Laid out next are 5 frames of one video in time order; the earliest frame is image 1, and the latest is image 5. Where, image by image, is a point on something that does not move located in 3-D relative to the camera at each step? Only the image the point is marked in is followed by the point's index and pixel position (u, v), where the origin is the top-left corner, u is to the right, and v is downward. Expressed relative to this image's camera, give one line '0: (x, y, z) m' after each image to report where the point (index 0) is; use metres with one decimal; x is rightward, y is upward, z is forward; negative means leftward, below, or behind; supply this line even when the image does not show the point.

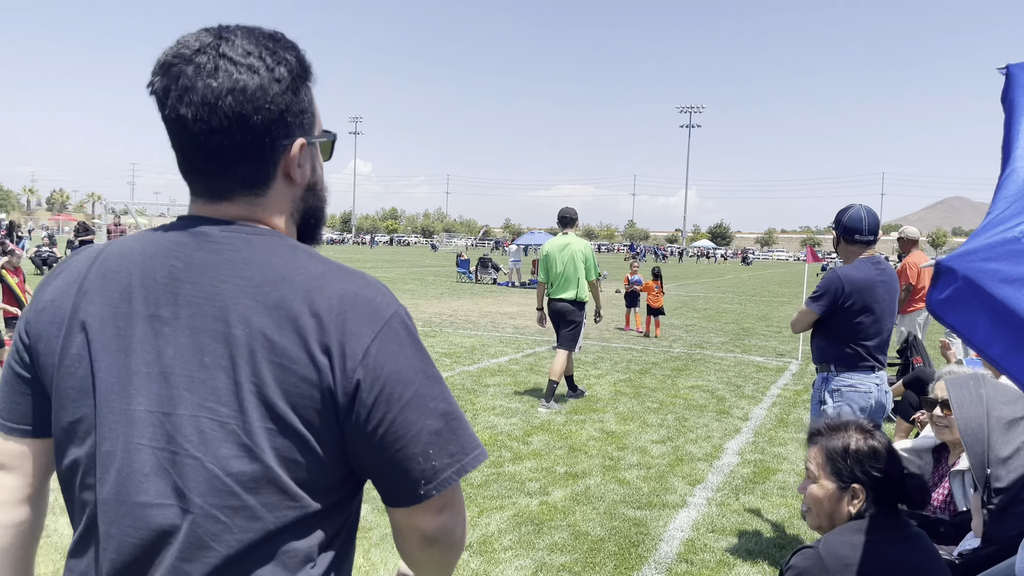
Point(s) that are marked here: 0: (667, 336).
0: (+2.7, -0.8, +11.7) m
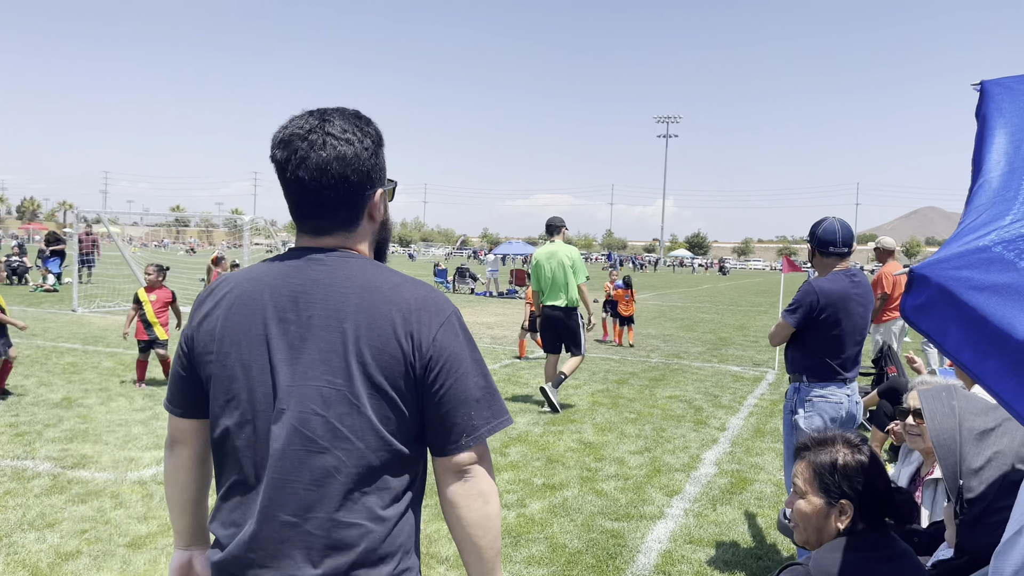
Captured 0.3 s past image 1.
0: (+2.3, -1.0, +11.7) m
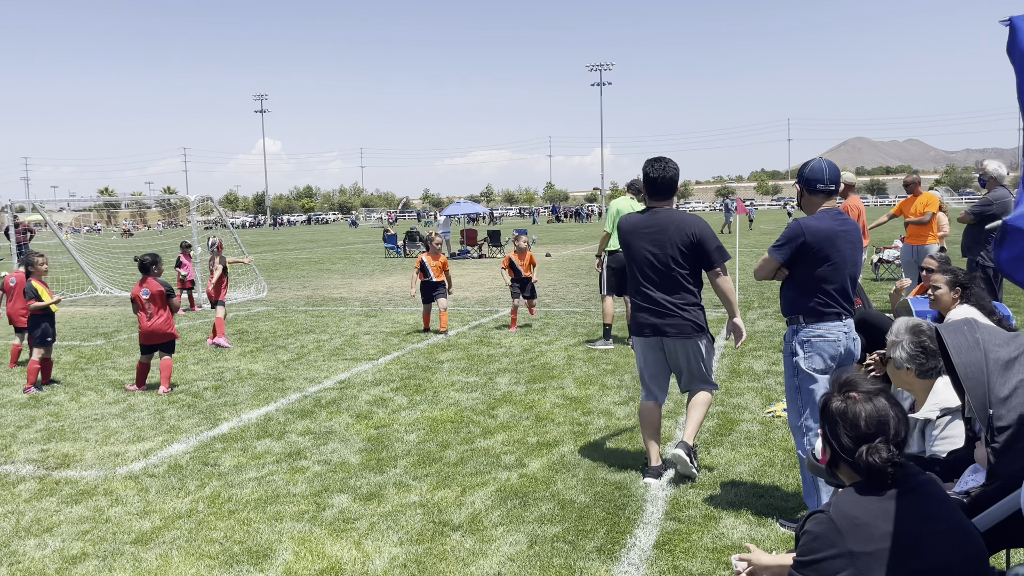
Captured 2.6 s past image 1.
0: (+2.9, -0.3, +11.8) m
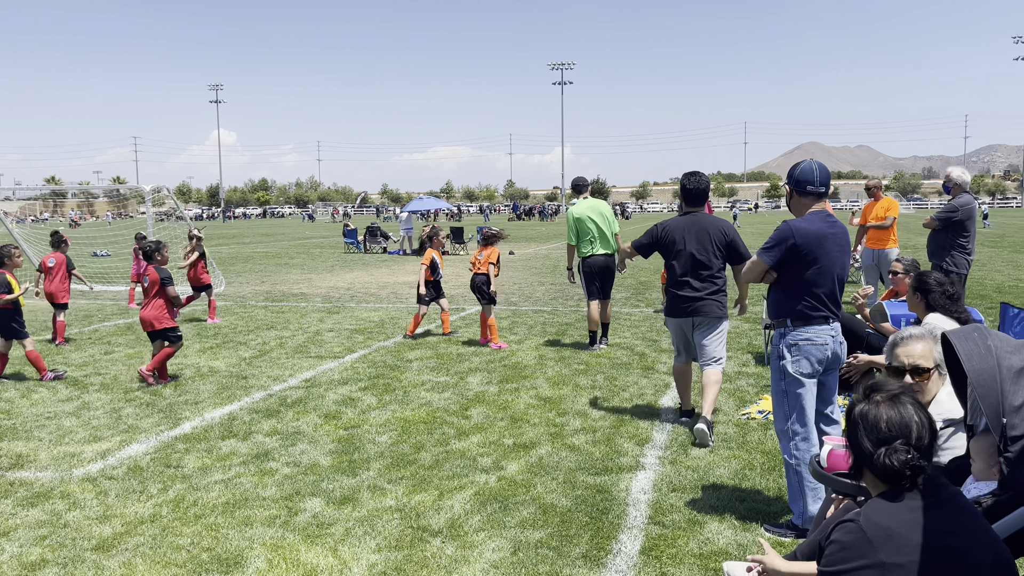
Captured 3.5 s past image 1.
0: (+3.0, -0.3, +11.5) m
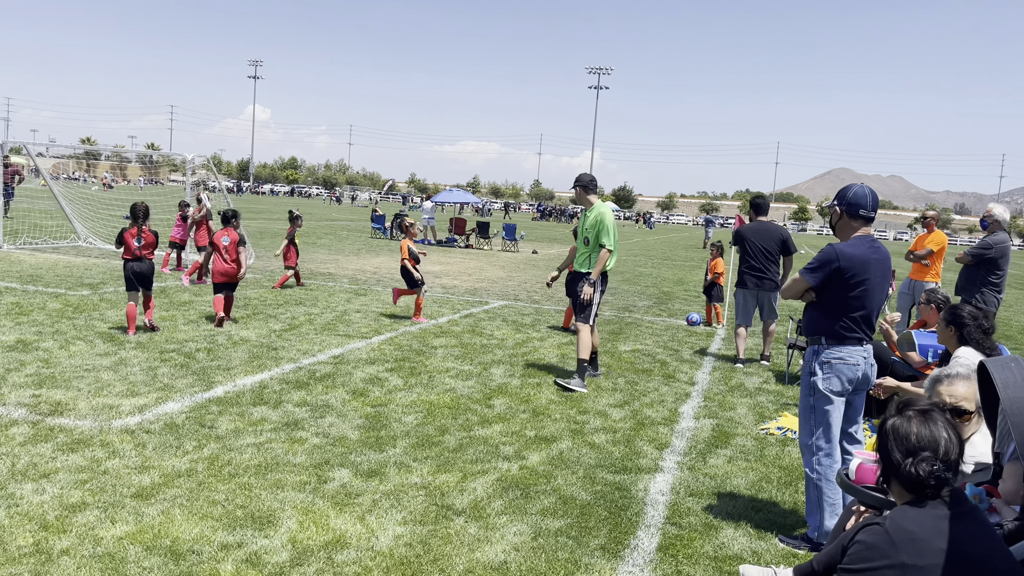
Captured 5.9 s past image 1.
0: (+4.0, -0.4, +11.9) m
